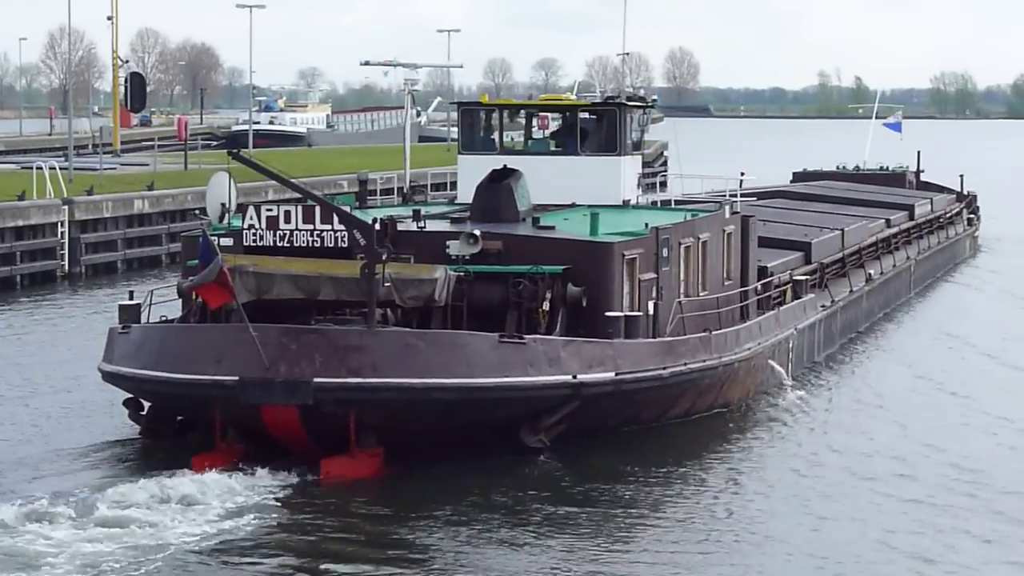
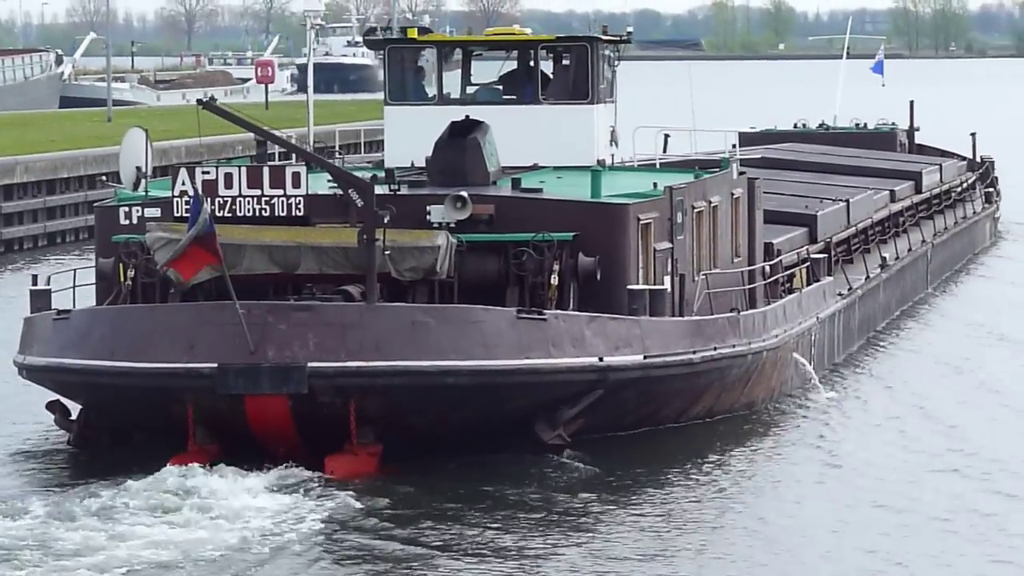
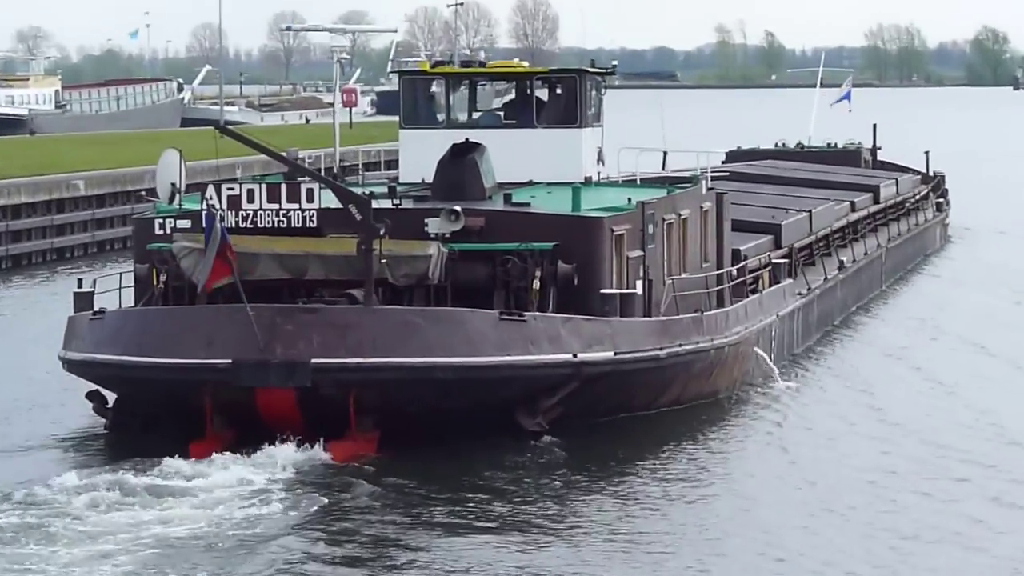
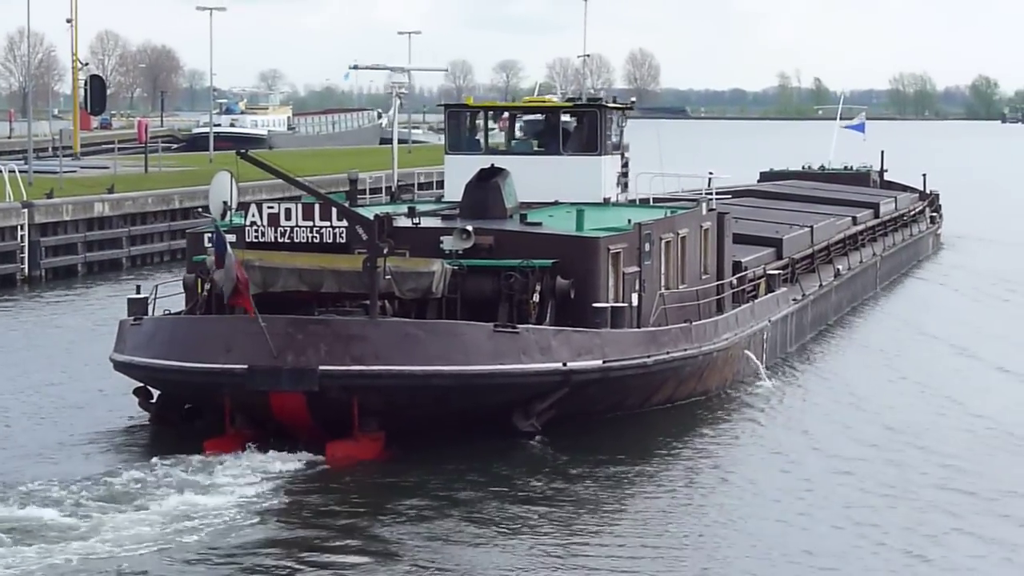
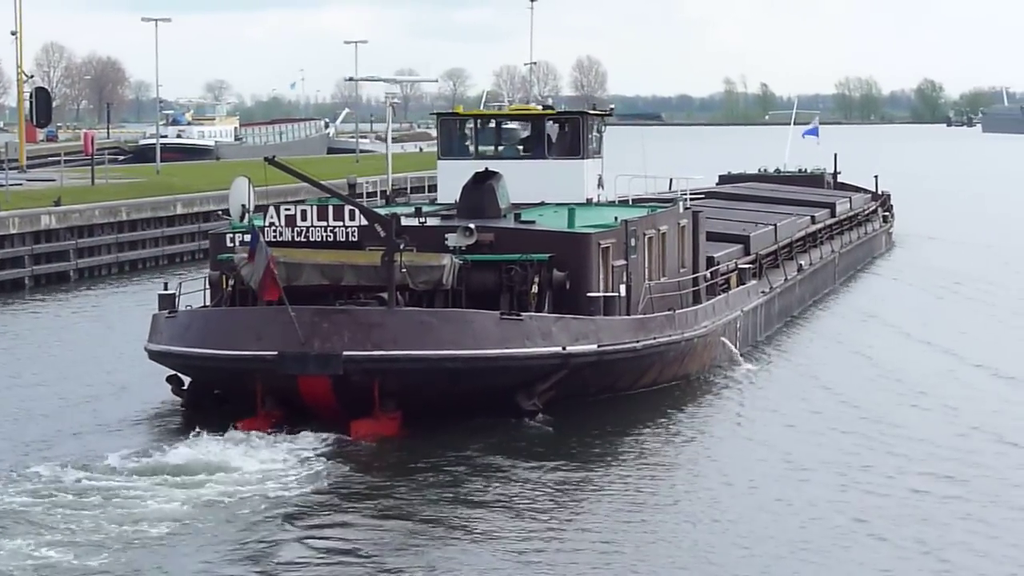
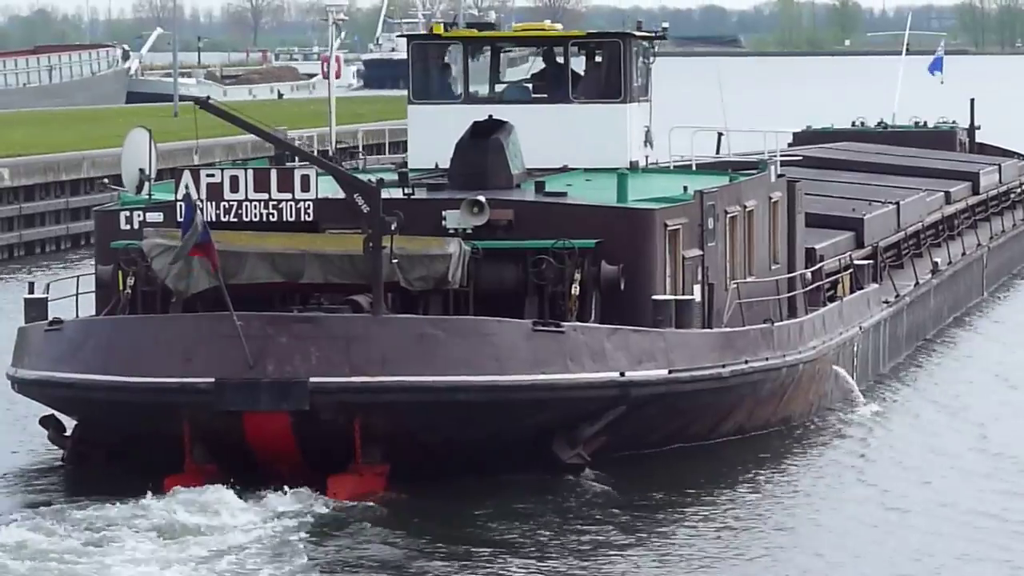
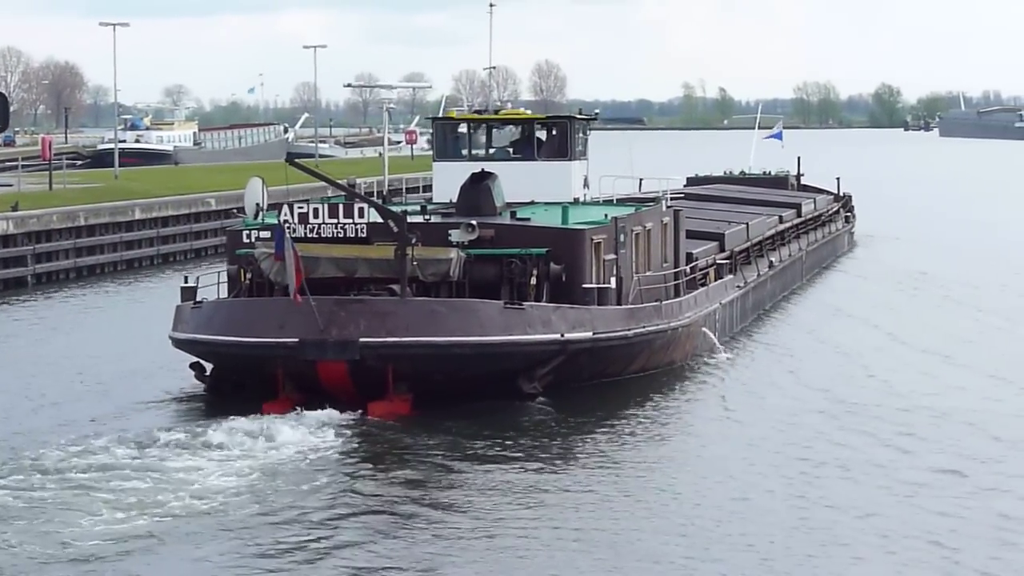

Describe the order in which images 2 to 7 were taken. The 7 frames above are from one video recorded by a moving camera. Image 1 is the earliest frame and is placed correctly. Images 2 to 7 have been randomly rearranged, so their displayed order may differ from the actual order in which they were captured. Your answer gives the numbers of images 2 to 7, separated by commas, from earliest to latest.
4, 5, 7, 3, 6, 2
